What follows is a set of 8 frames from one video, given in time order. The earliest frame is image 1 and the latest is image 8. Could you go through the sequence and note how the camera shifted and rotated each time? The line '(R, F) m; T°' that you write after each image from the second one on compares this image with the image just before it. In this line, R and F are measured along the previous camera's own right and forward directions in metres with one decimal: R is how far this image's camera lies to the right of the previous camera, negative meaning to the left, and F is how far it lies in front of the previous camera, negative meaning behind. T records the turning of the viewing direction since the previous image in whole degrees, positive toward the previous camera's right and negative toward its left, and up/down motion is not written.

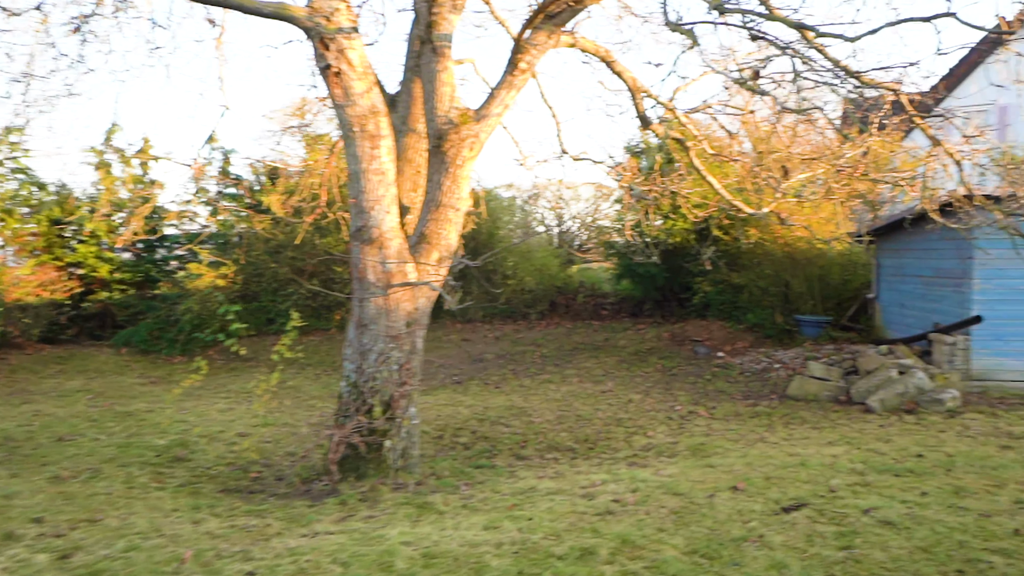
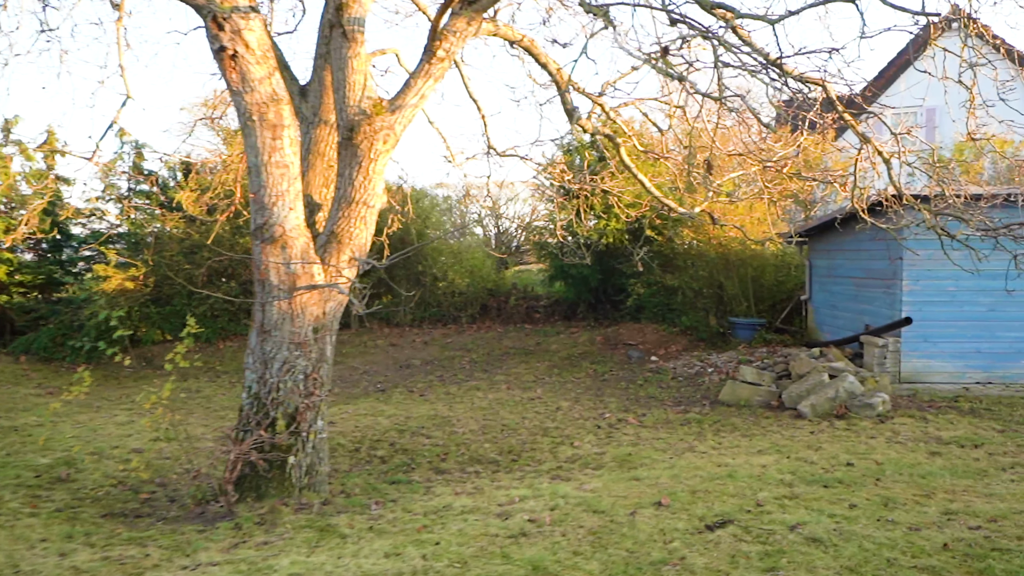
(+0.2, +0.4) m; +4°
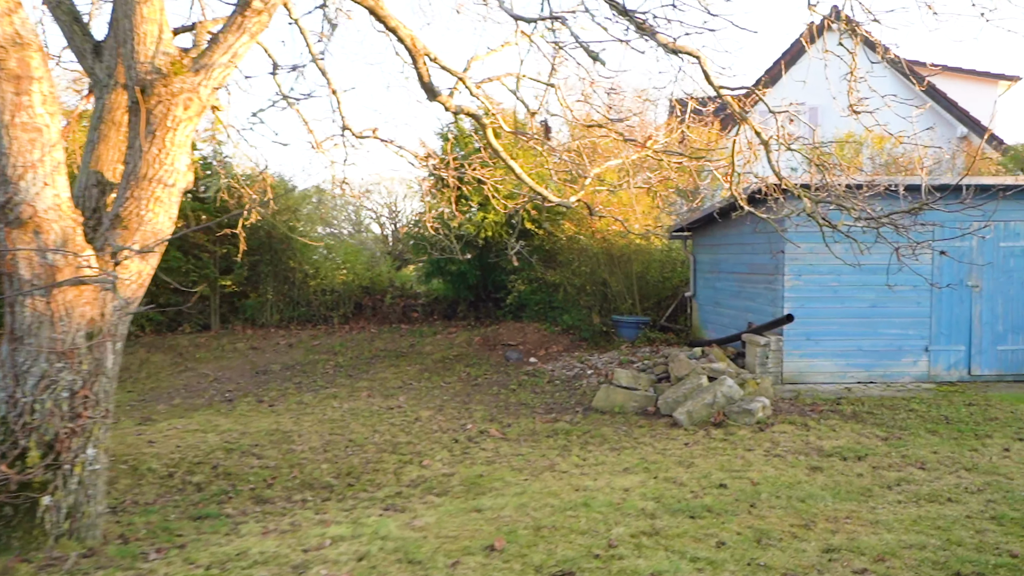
(+0.6, +0.9) m; +7°
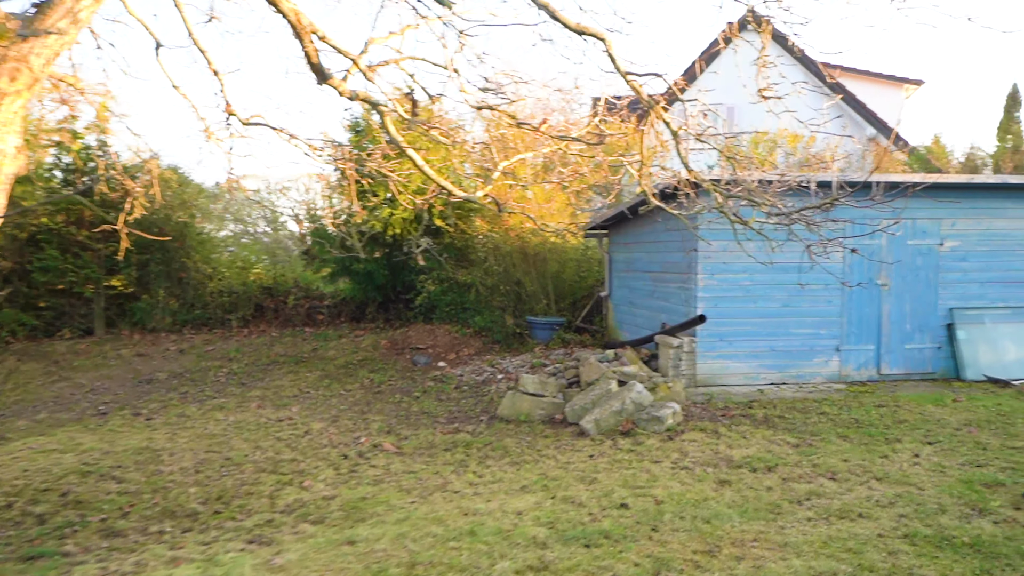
(+0.3, +0.5) m; +5°
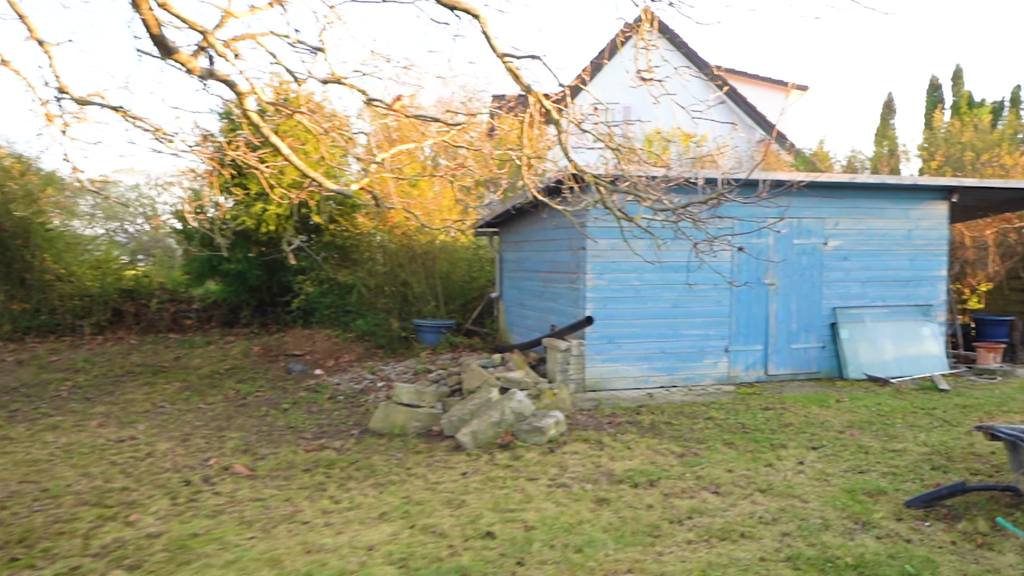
(+0.3, +0.5) m; +7°
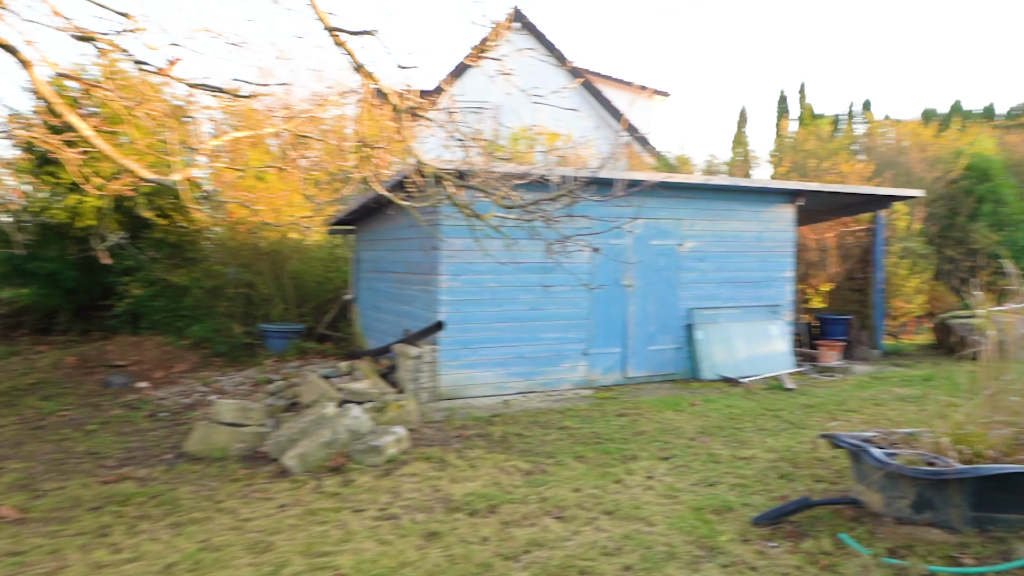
(+0.3, +0.5) m; +9°
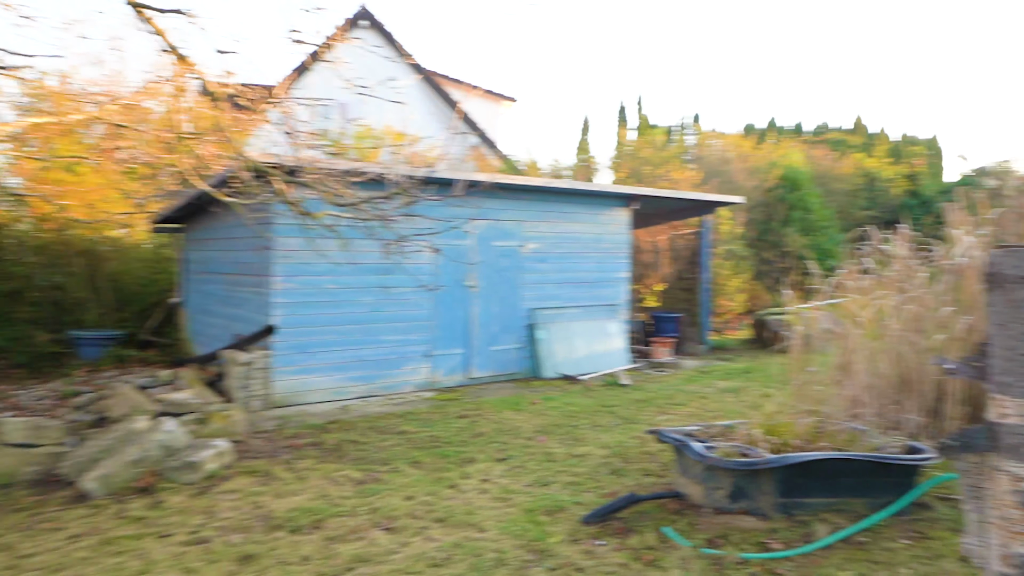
(+0.1, +0.1) m; +11°
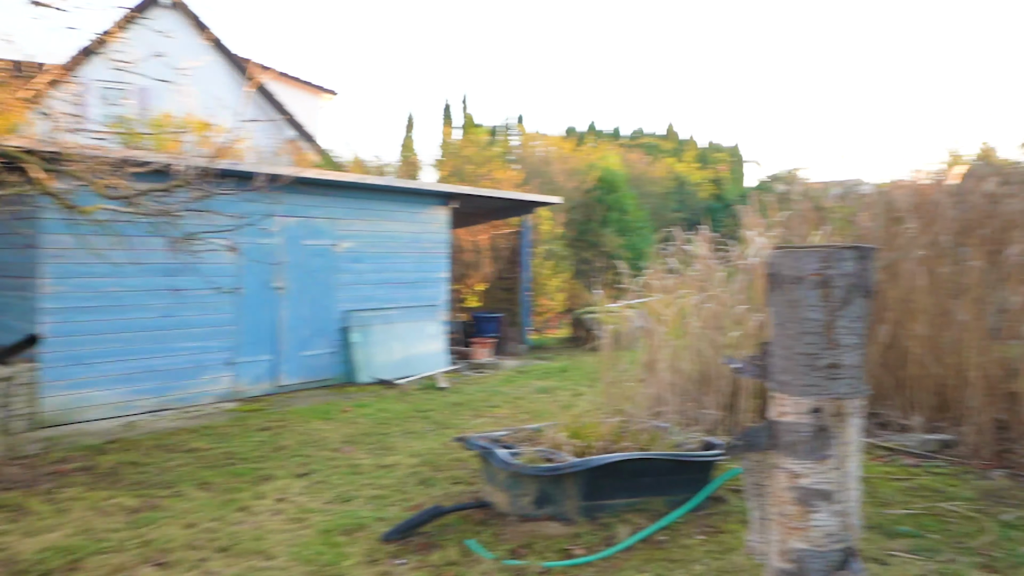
(+0.2, +0.2) m; +13°
